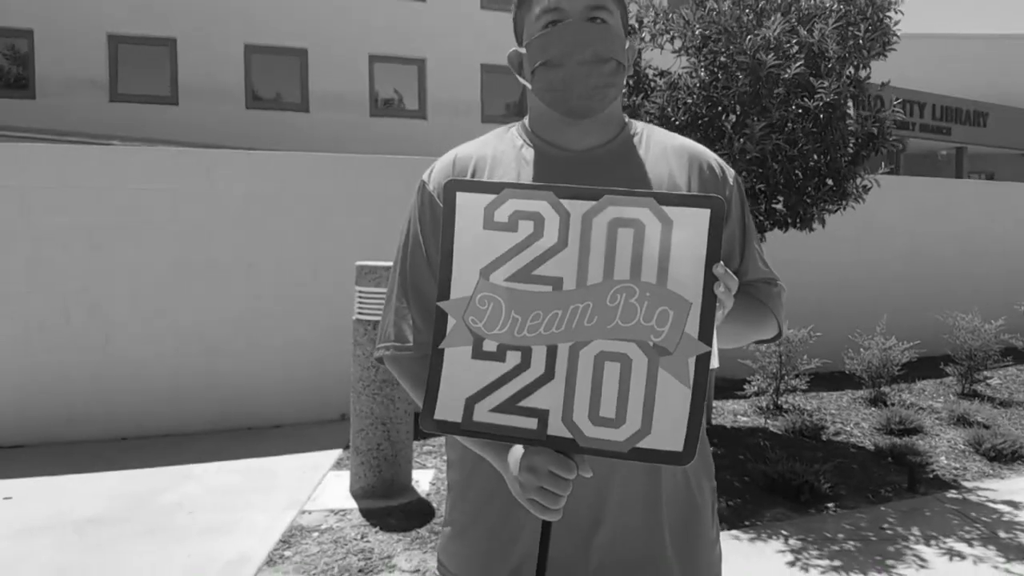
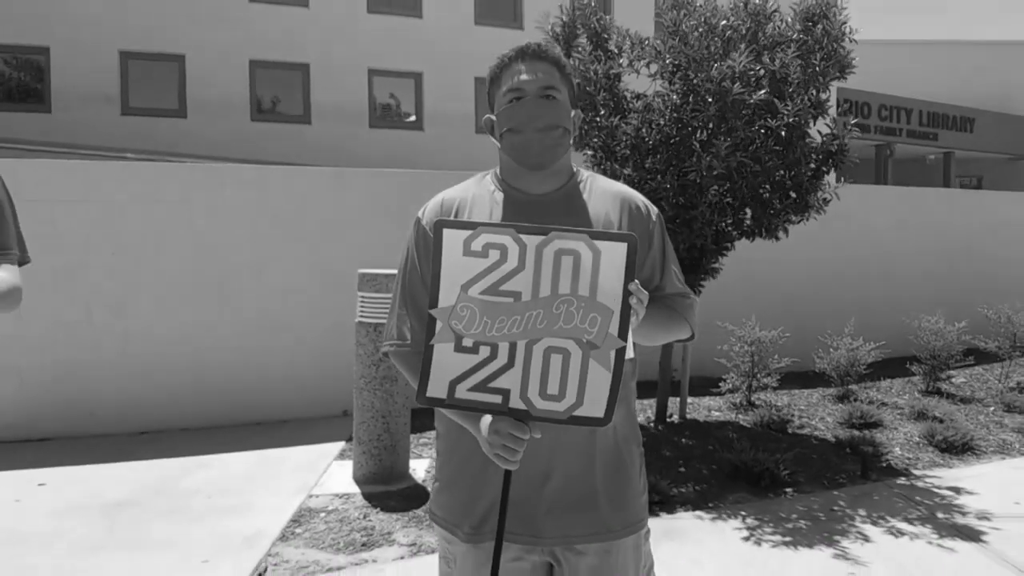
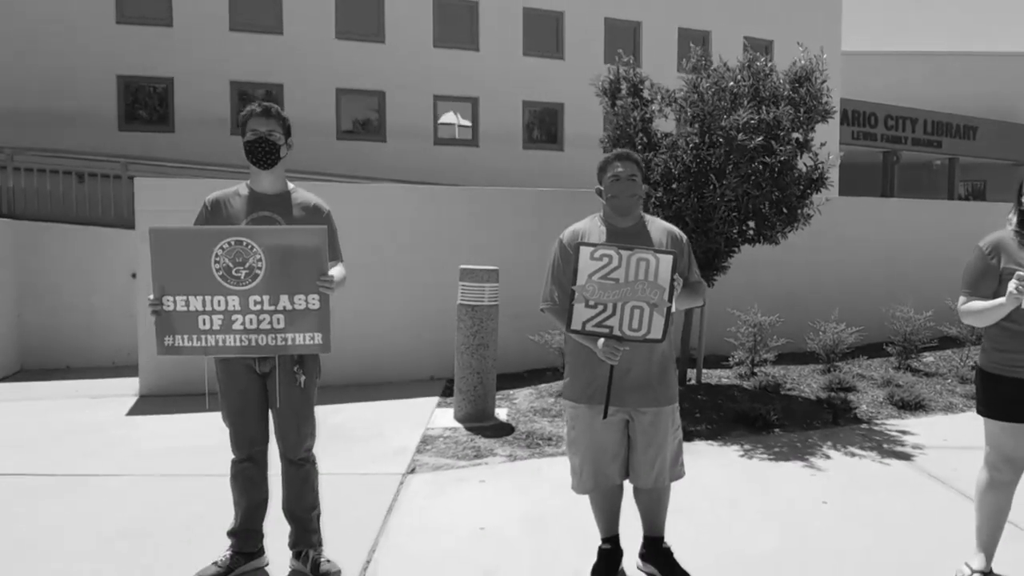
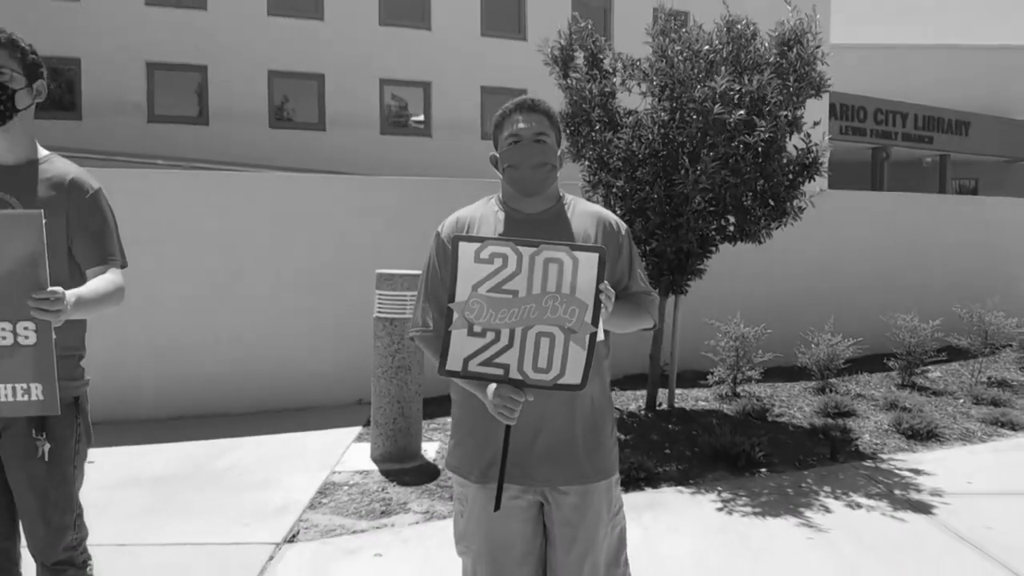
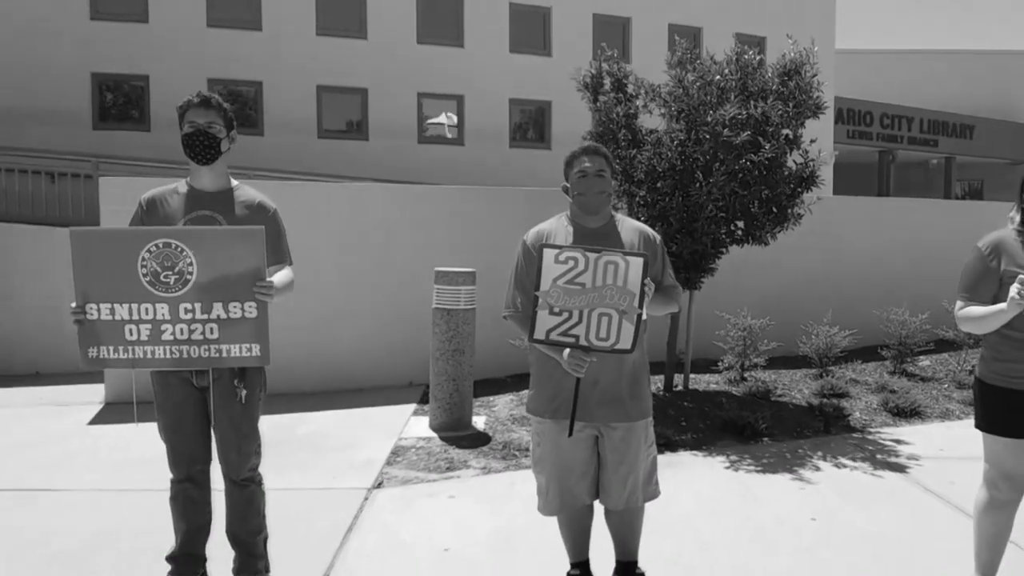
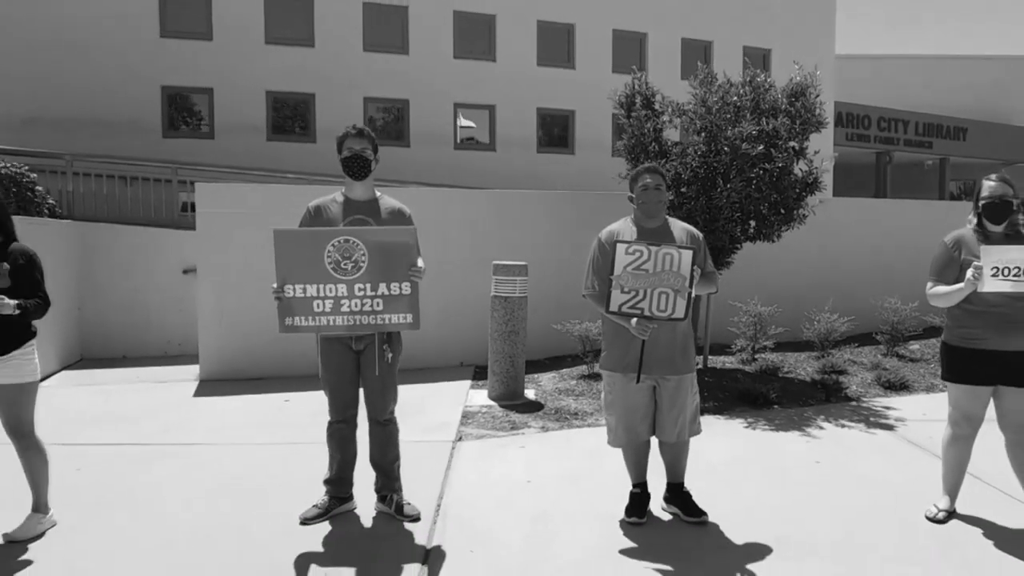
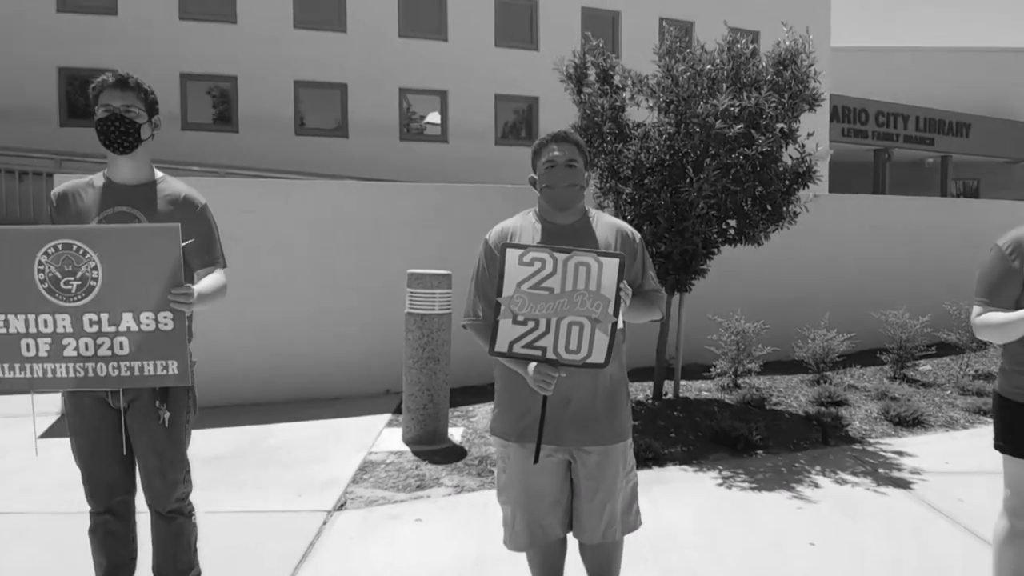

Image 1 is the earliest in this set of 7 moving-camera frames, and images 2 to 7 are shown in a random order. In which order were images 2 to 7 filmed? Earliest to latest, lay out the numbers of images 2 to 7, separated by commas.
2, 4, 7, 5, 3, 6
